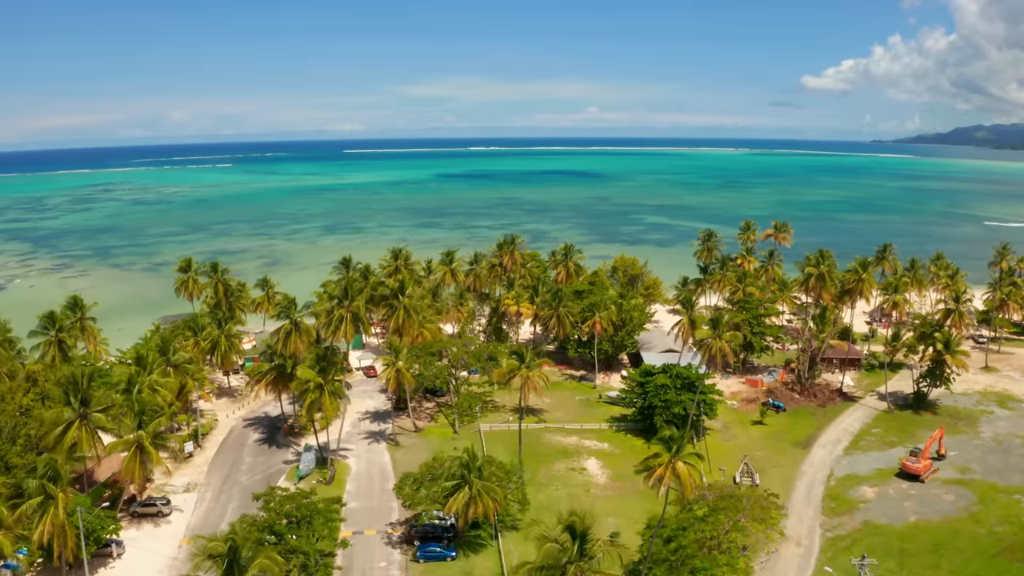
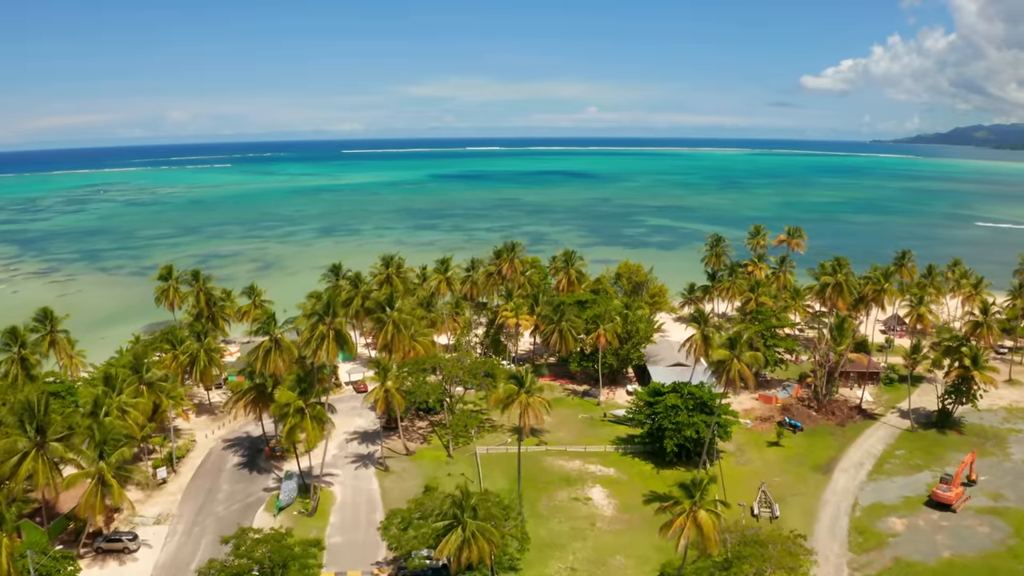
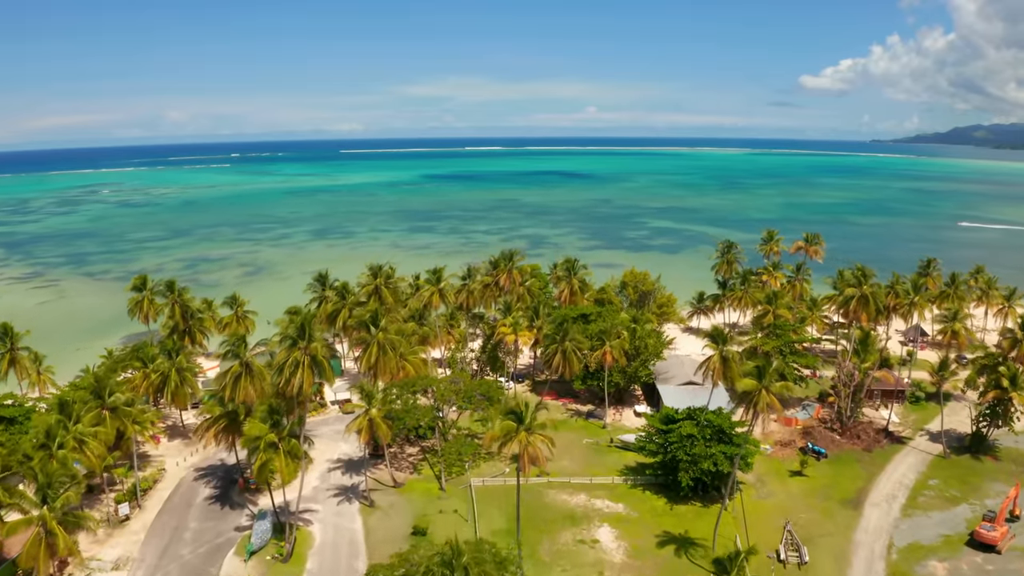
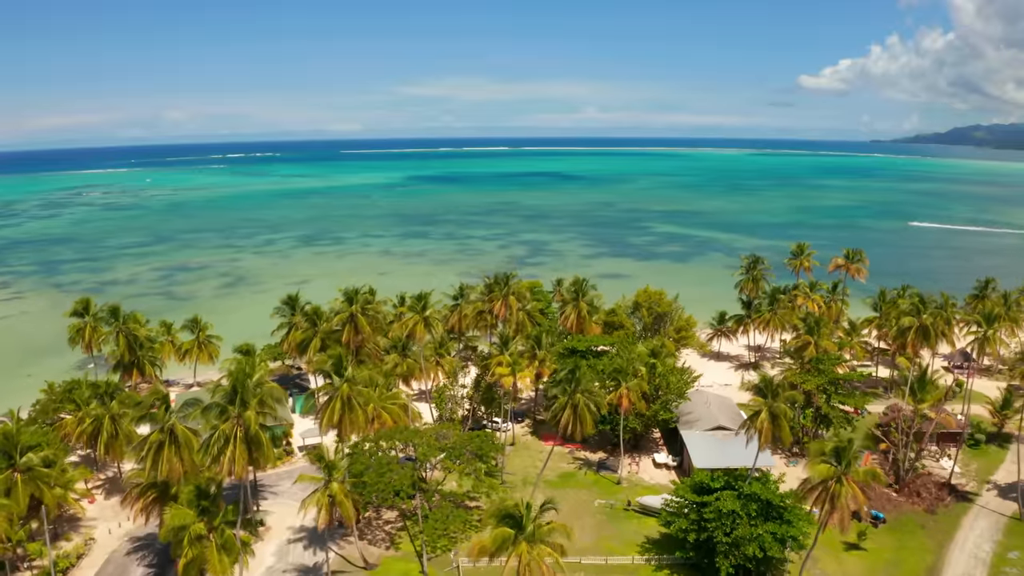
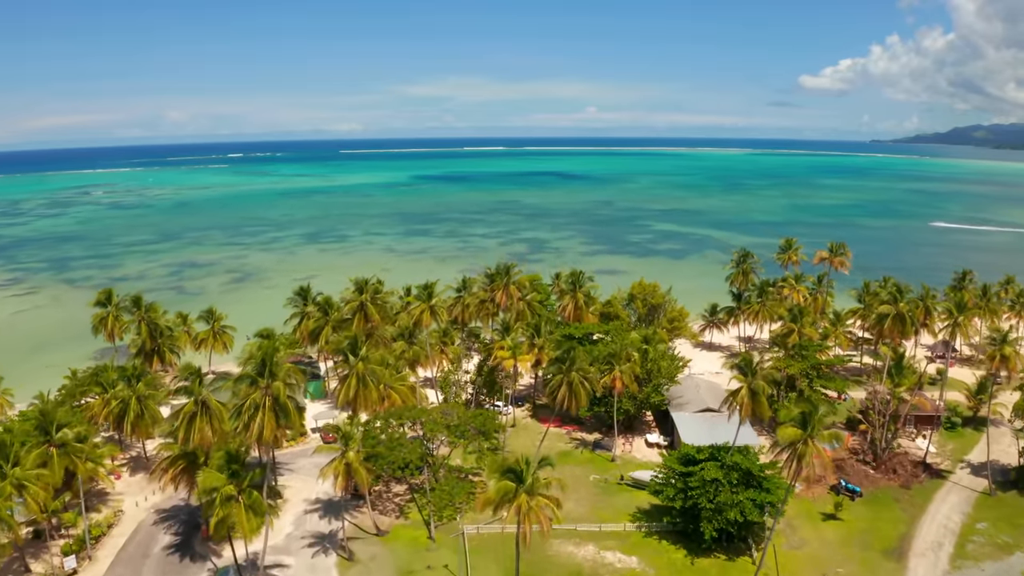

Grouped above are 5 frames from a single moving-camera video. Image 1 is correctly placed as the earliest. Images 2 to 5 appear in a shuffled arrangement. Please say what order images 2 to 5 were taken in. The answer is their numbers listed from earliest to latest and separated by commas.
2, 3, 5, 4
